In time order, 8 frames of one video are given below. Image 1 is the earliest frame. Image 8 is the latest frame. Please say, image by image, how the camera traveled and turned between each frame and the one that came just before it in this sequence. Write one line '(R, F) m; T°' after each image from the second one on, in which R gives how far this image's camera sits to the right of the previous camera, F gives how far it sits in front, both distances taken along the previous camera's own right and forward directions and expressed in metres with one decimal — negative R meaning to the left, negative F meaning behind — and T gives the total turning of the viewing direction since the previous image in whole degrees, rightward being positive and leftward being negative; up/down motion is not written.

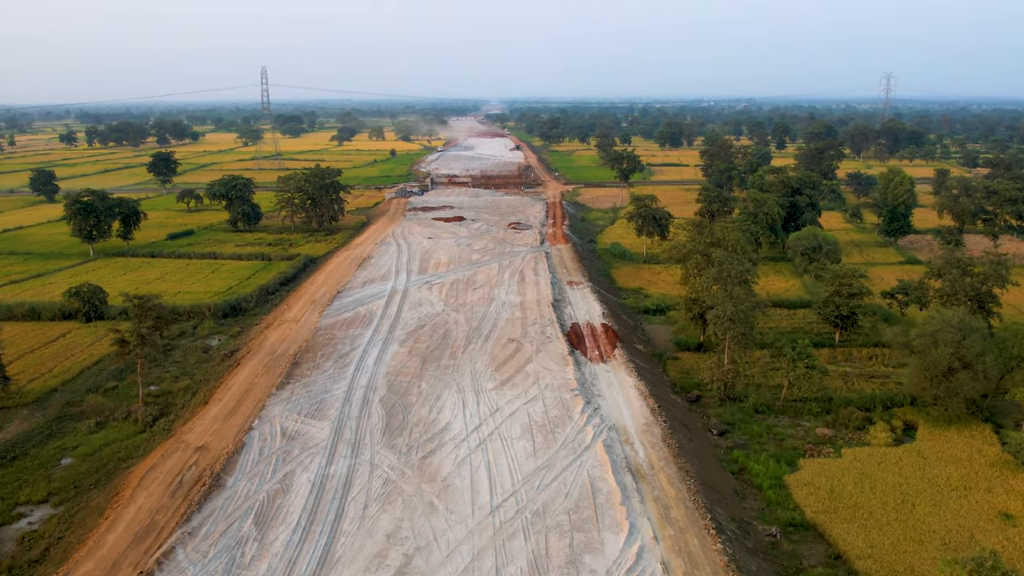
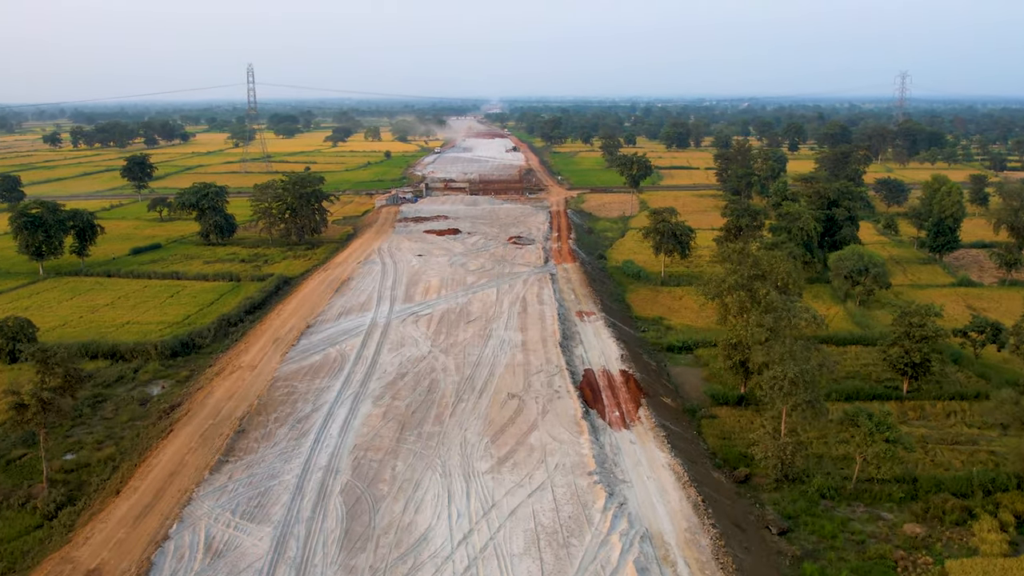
(0.0, +3.3) m; 0°
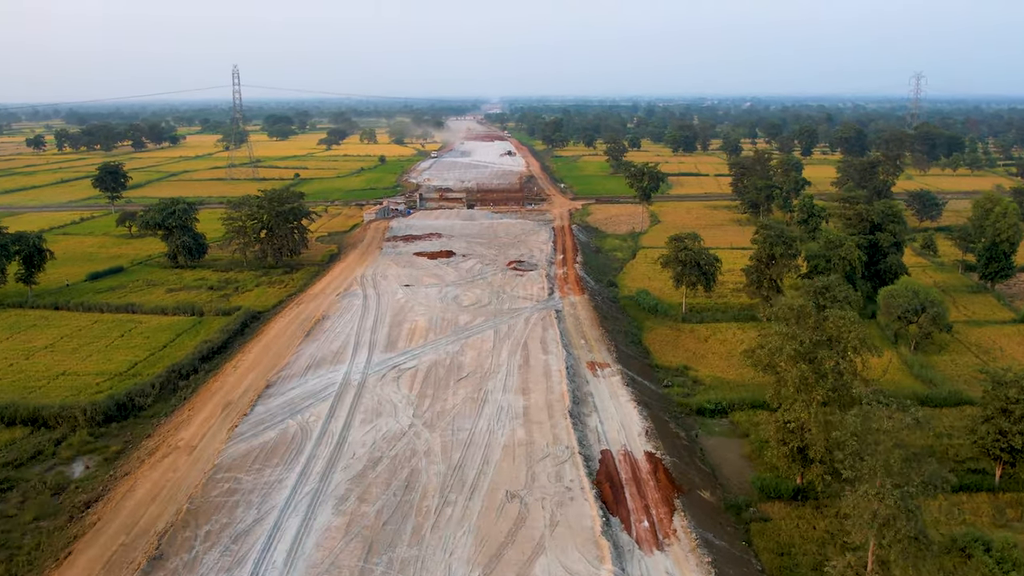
(0.0, +3.0) m; 0°
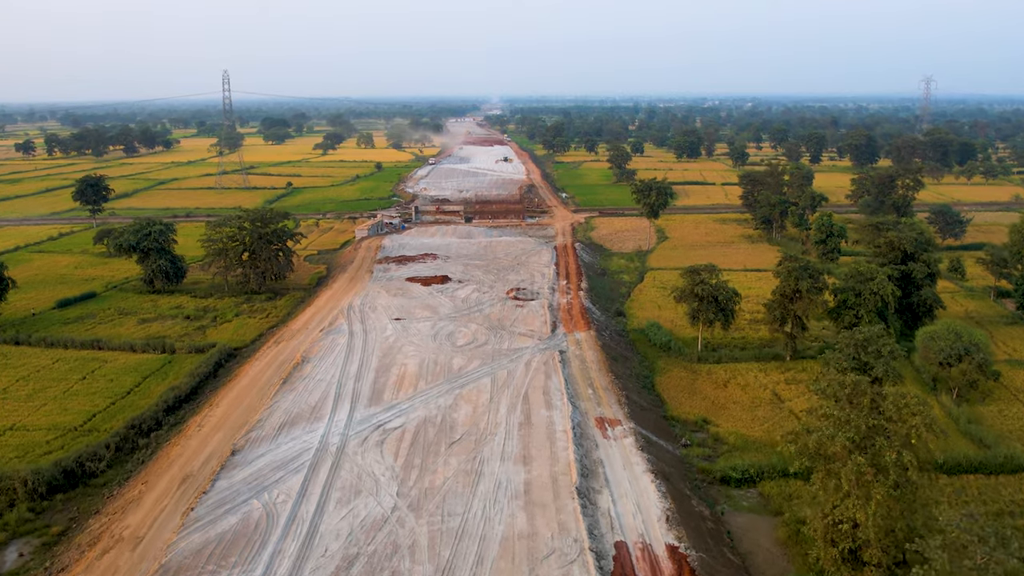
(0.0, +1.9) m; 0°
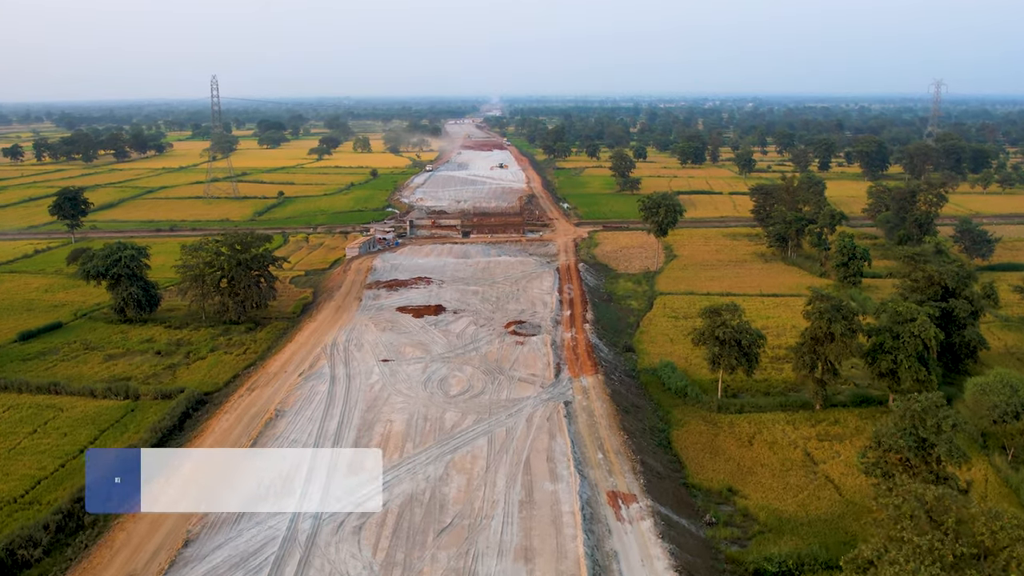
(0.0, +2.0) m; 0°
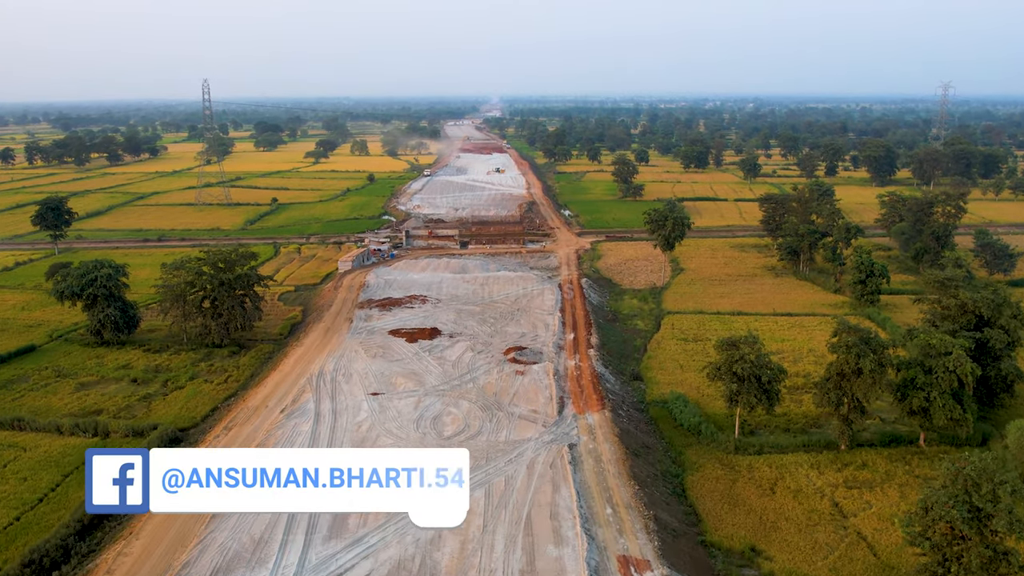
(0.0, +1.4) m; 0°
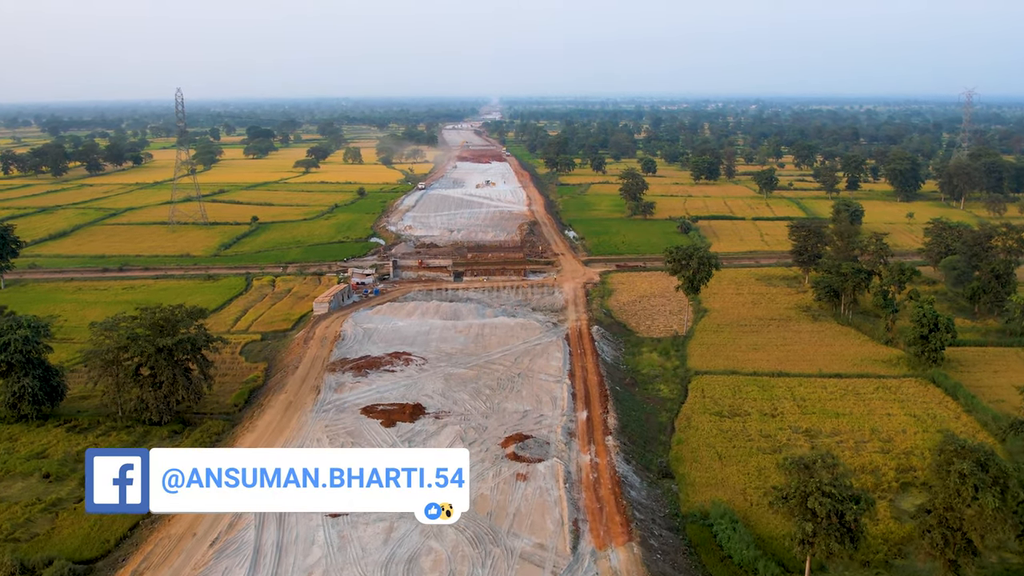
(0.0, +4.0) m; 0°
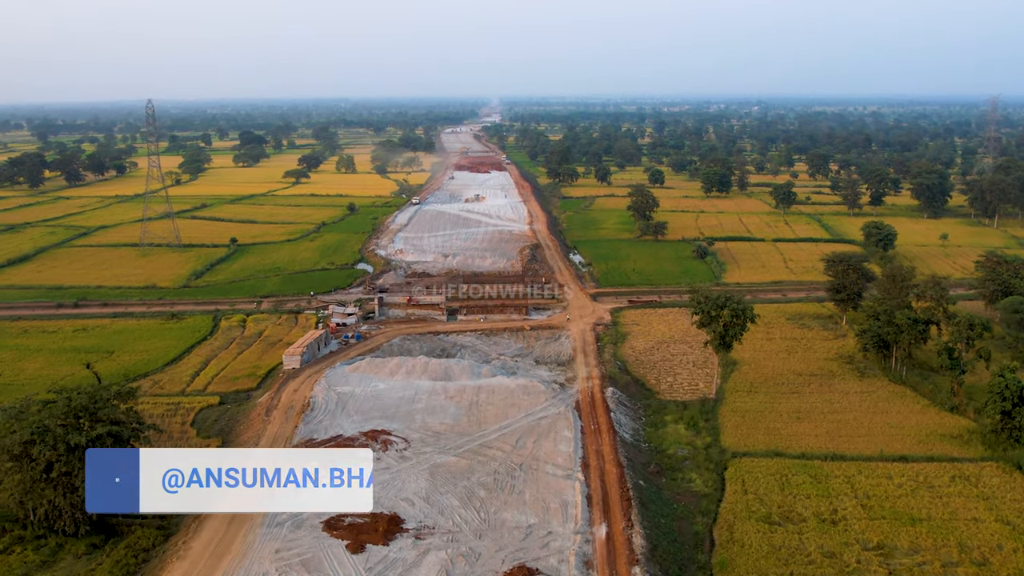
(0.0, +3.7) m; 0°
